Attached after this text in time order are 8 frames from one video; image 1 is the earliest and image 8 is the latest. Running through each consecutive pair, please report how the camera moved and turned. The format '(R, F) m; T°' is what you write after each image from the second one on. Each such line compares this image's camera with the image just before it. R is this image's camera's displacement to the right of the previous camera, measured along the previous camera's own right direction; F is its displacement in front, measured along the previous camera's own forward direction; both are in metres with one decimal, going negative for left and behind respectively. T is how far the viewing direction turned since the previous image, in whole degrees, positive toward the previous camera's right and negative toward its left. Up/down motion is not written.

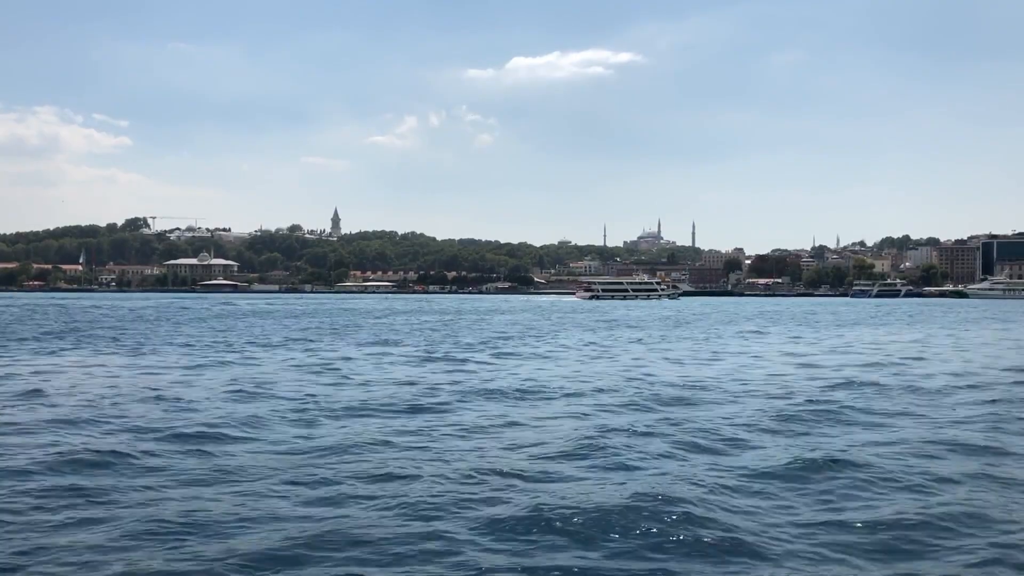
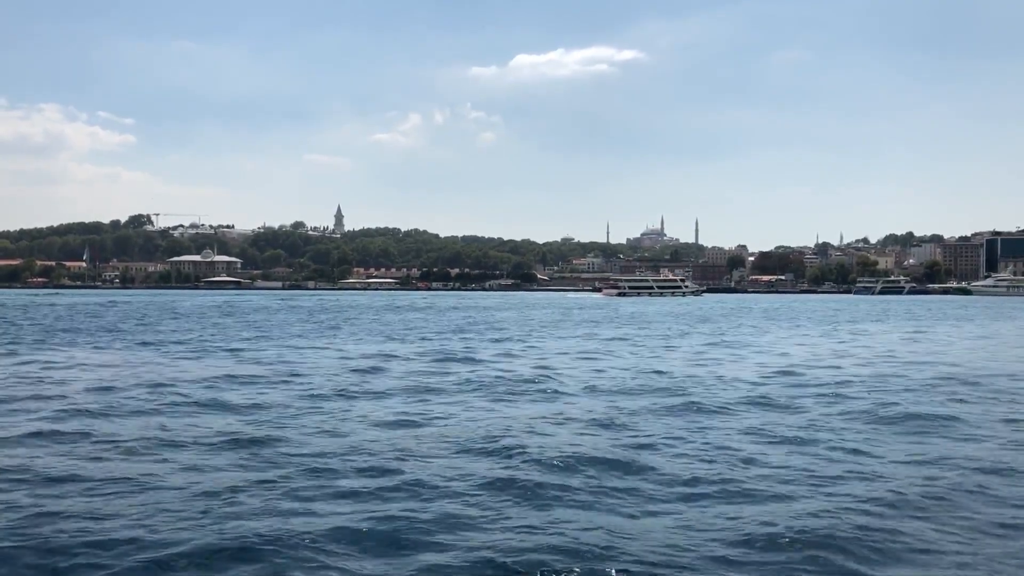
(-0.9, 0.0) m; 0°
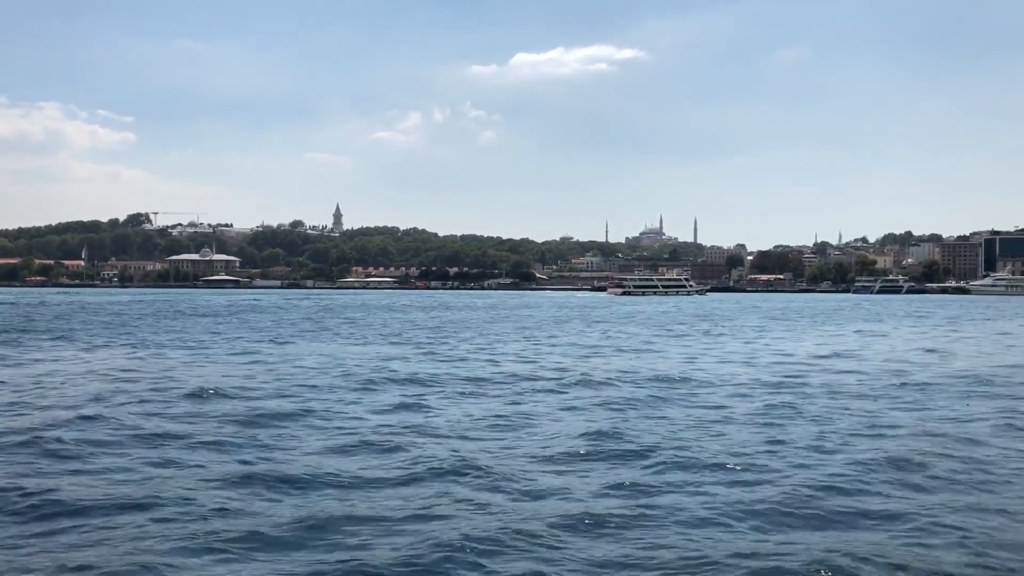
(+0.7, +0.3) m; 0°
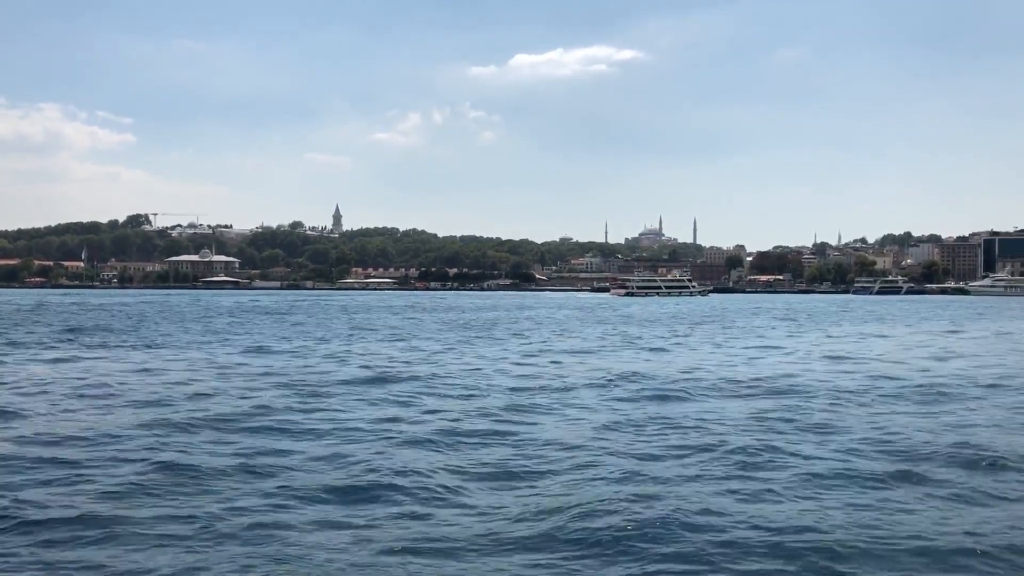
(-0.9, -0.1) m; 0°
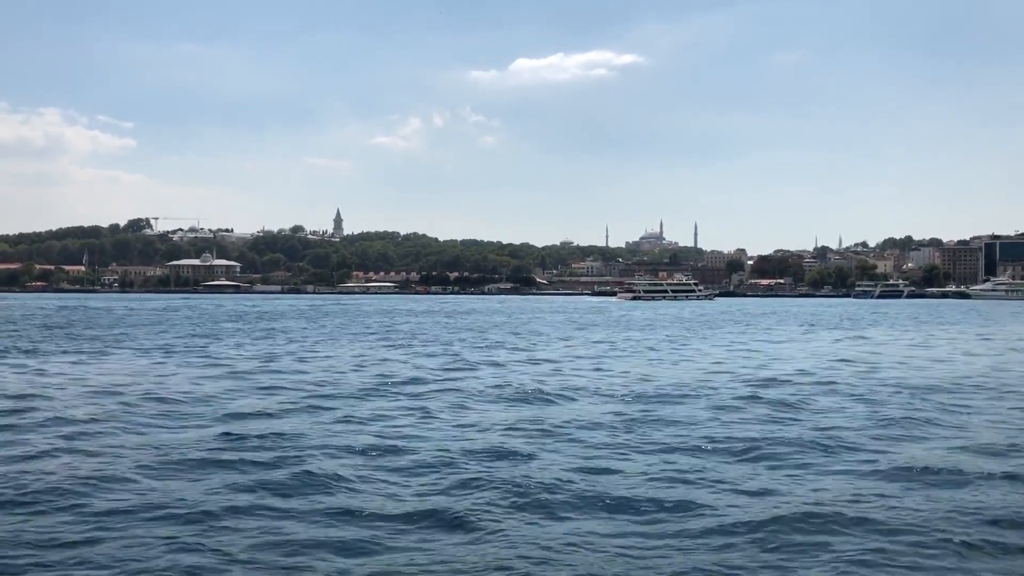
(+1.0, -0.2) m; 0°
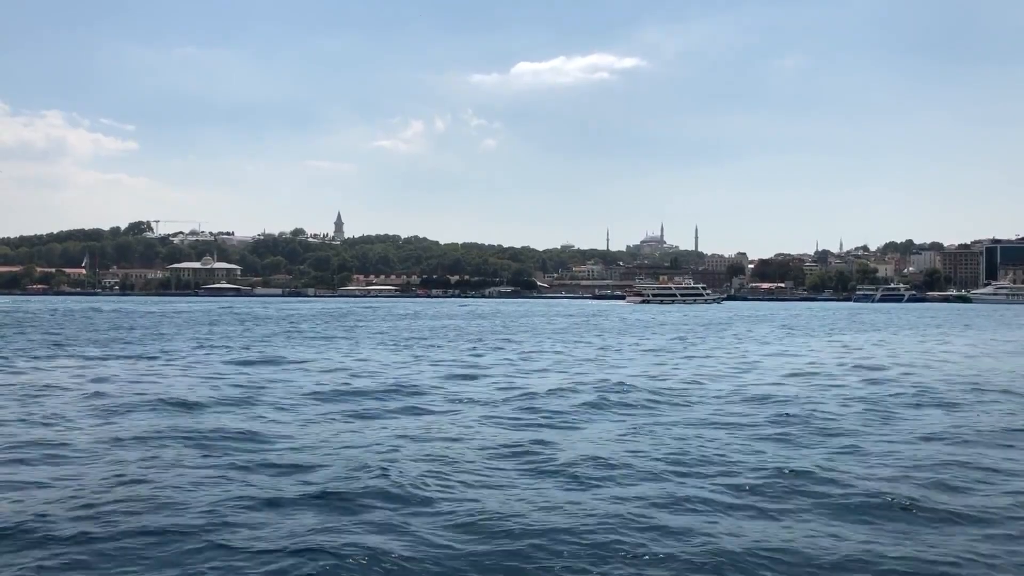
(-0.8, +0.4) m; 0°
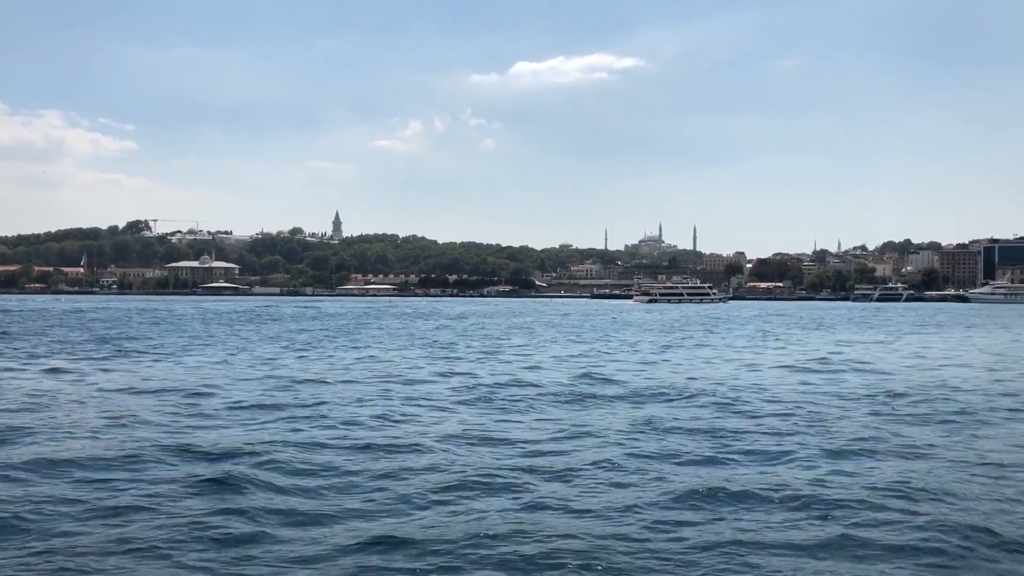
(+1.0, -0.3) m; 0°
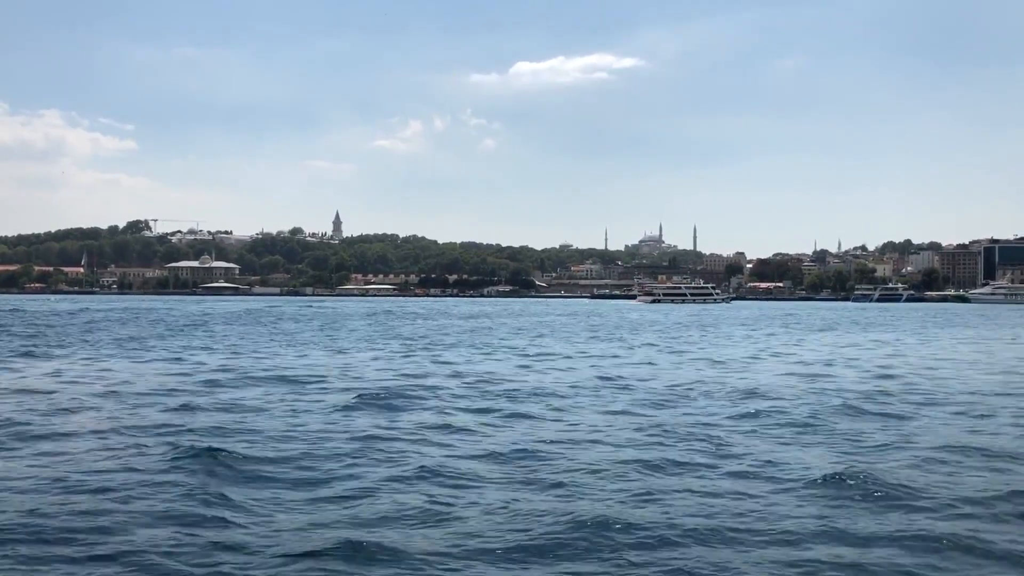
(-0.3, +0.5) m; 0°
